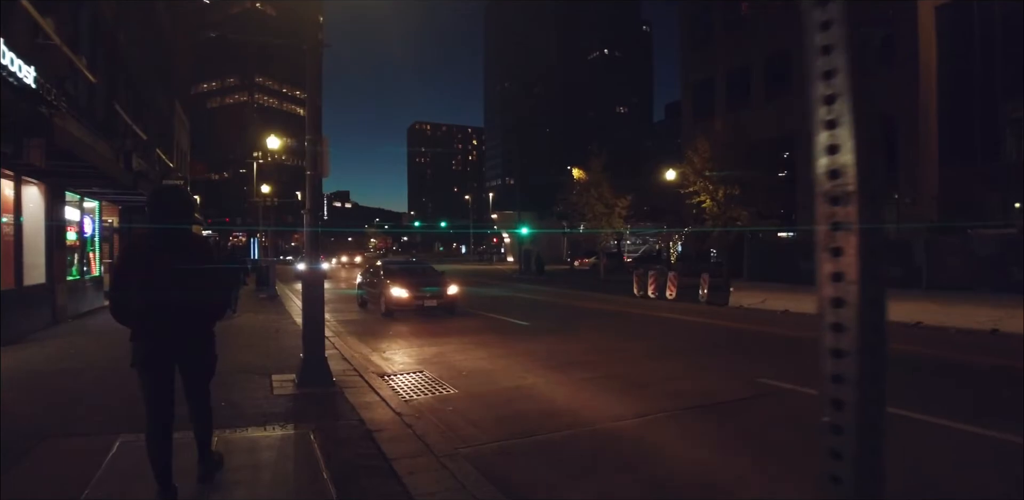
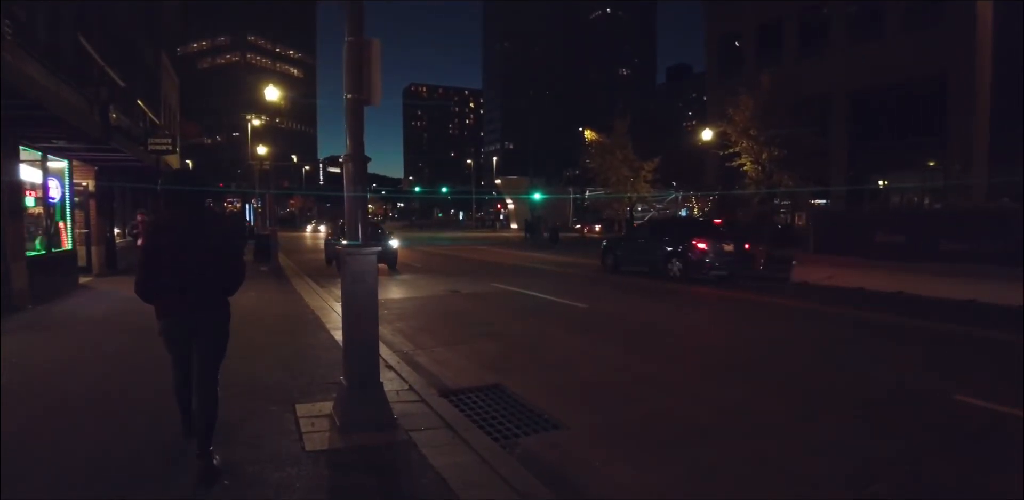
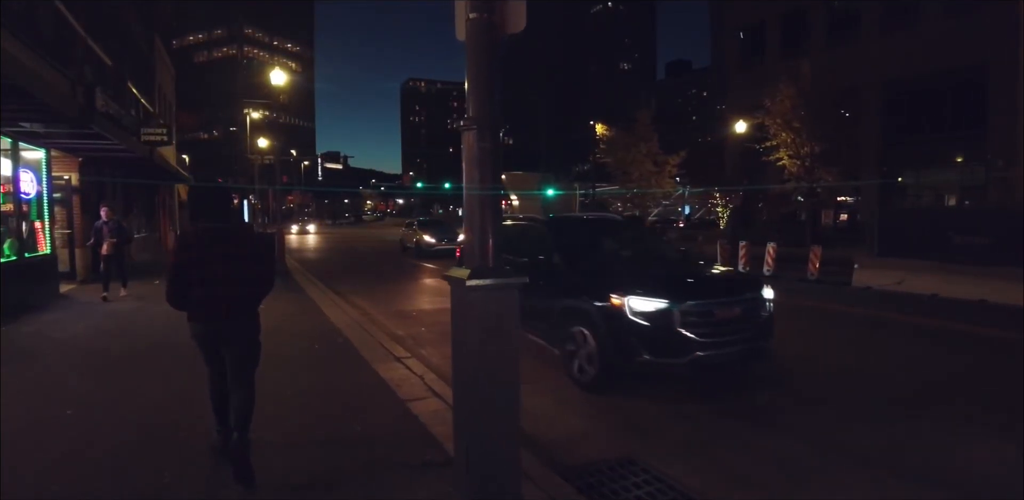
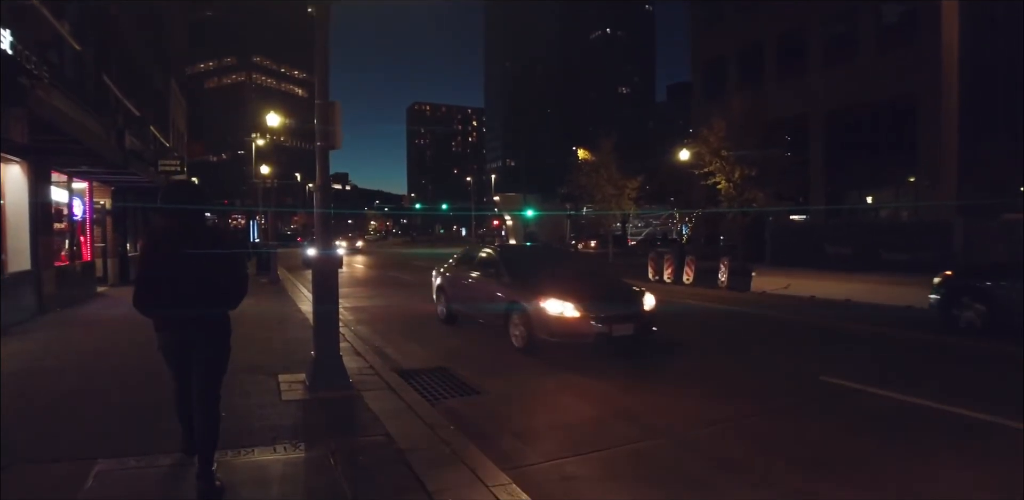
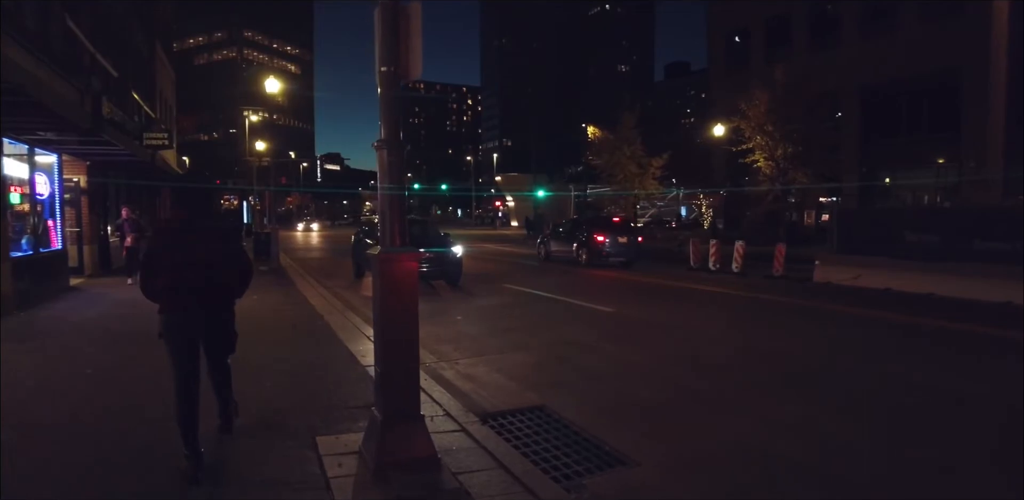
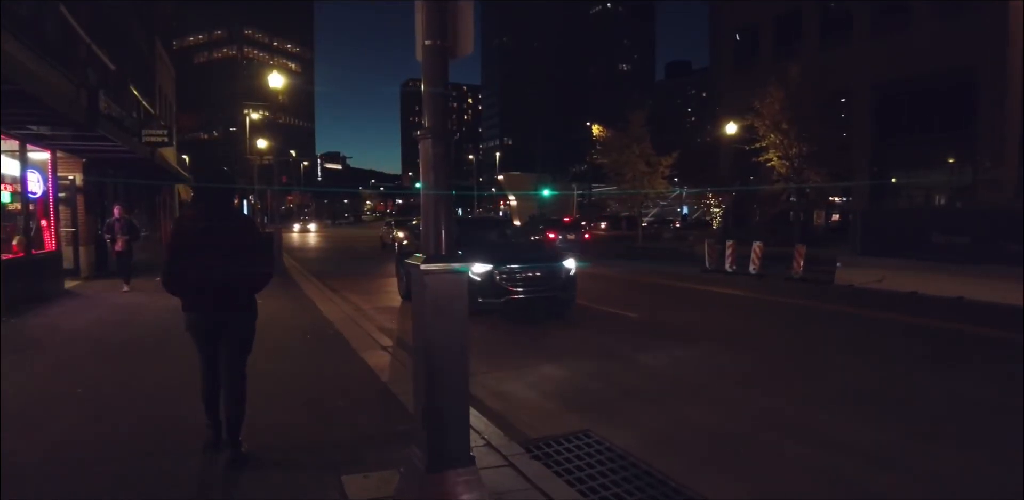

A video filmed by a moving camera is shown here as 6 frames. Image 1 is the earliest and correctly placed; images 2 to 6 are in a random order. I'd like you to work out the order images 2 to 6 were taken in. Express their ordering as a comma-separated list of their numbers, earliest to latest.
4, 2, 5, 6, 3
